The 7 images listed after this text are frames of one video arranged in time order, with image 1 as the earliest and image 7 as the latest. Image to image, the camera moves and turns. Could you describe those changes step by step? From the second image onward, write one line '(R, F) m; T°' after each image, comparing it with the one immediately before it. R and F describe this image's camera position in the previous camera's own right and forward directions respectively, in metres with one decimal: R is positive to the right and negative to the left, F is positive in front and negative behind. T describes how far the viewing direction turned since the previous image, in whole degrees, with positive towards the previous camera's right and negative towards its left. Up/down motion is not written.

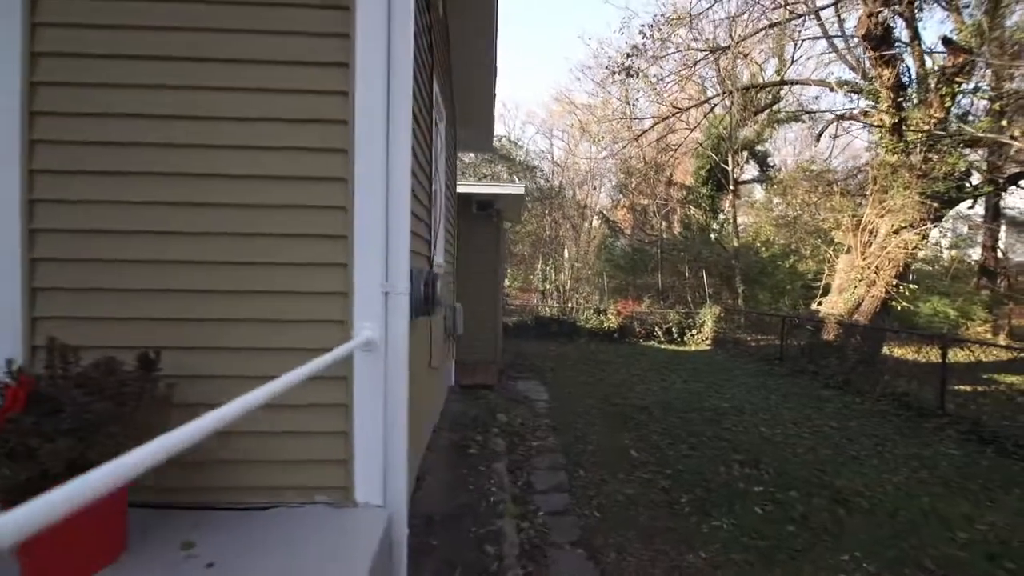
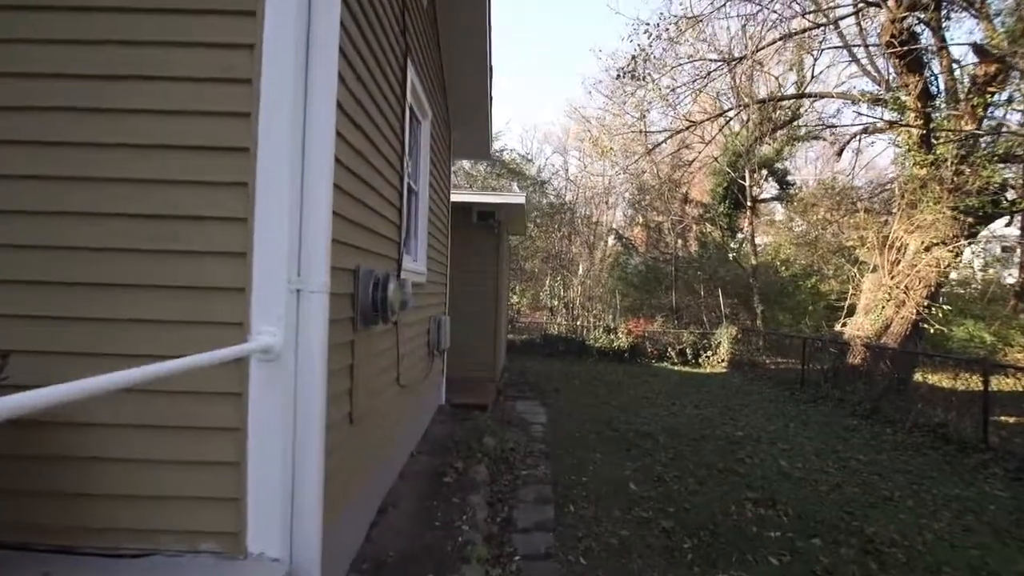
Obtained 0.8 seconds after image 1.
(+0.4, +0.6) m; -2°
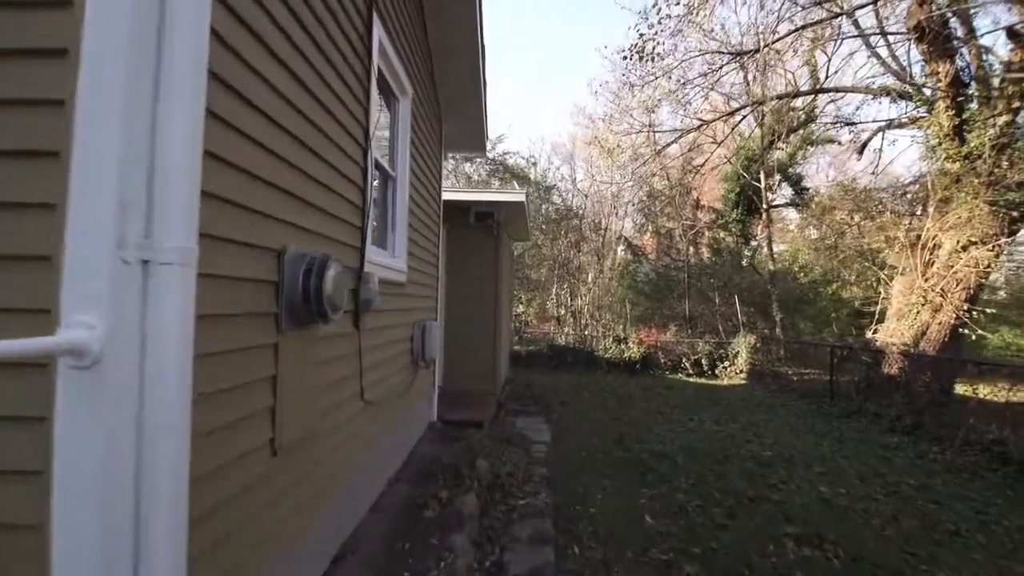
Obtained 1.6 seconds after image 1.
(+0.2, +0.8) m; -1°
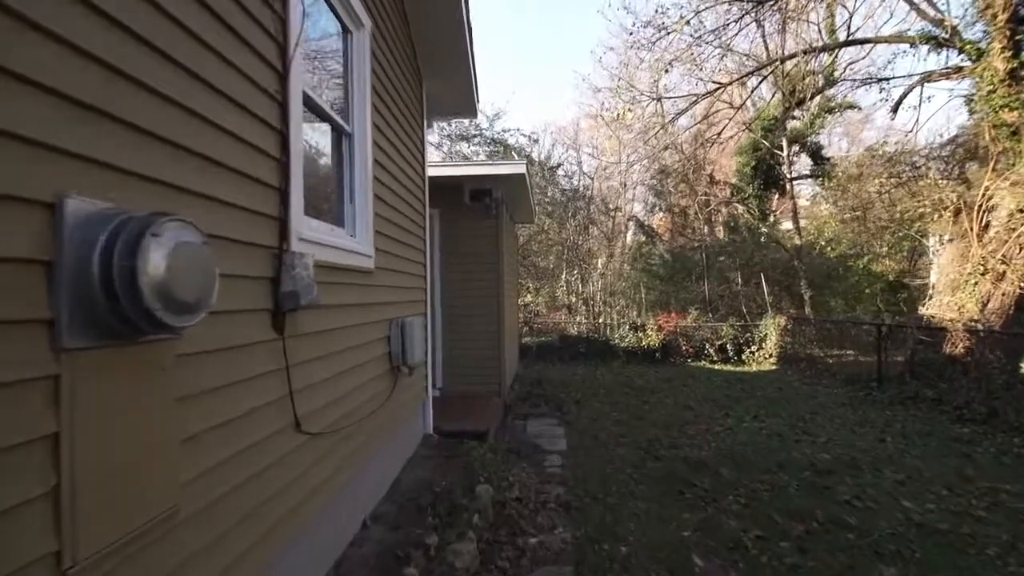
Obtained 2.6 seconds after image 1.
(+0.1, +1.1) m; -1°
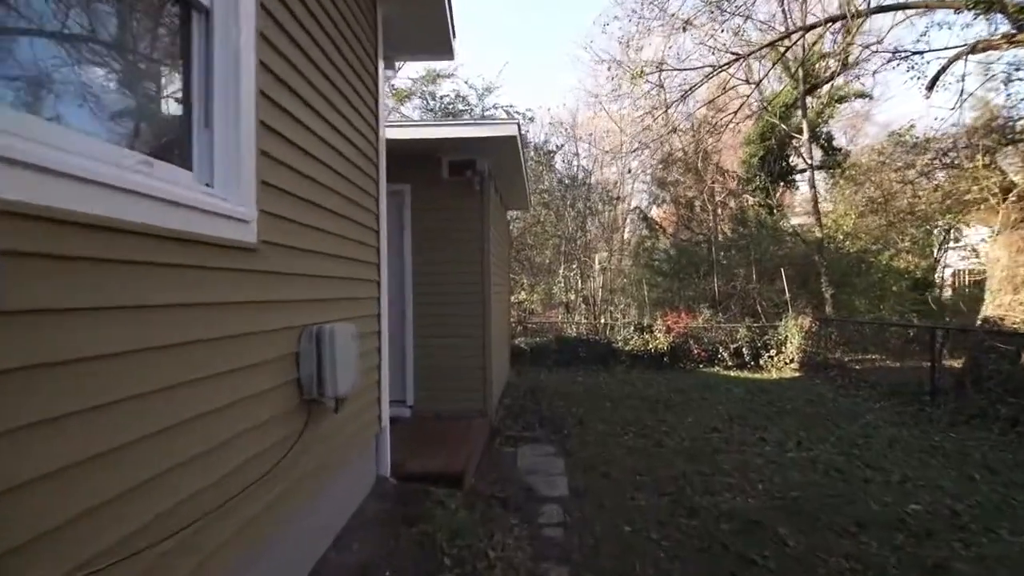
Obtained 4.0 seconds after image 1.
(+0.1, +1.6) m; +1°
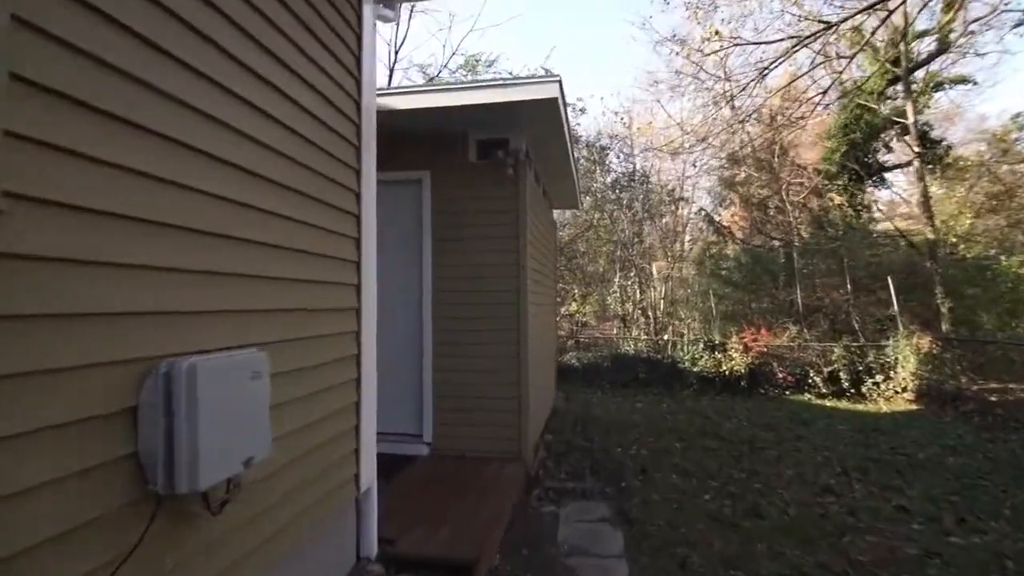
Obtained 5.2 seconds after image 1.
(+0.1, +1.4) m; -6°
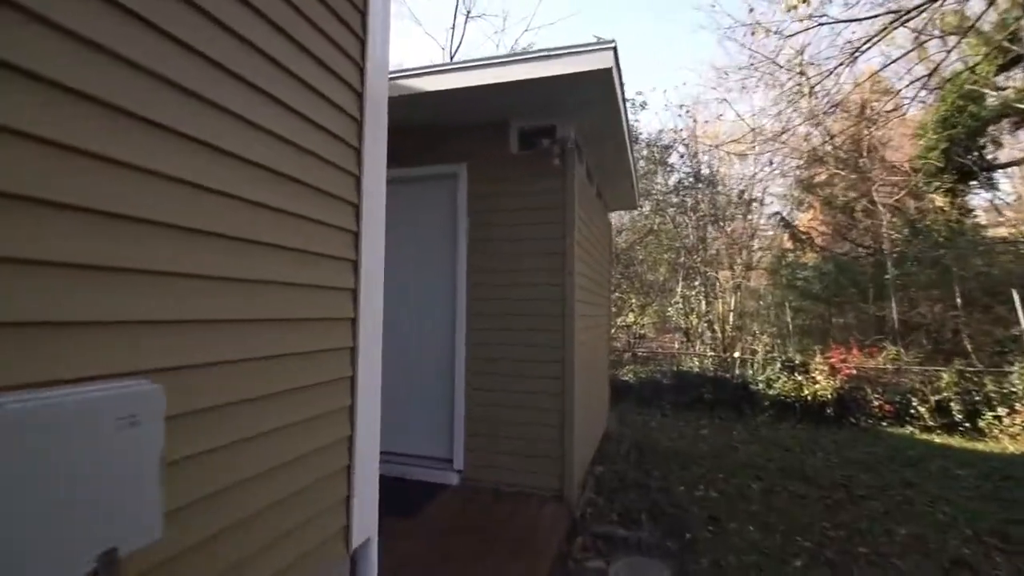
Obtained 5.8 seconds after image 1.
(+0.1, +0.7) m; -7°
